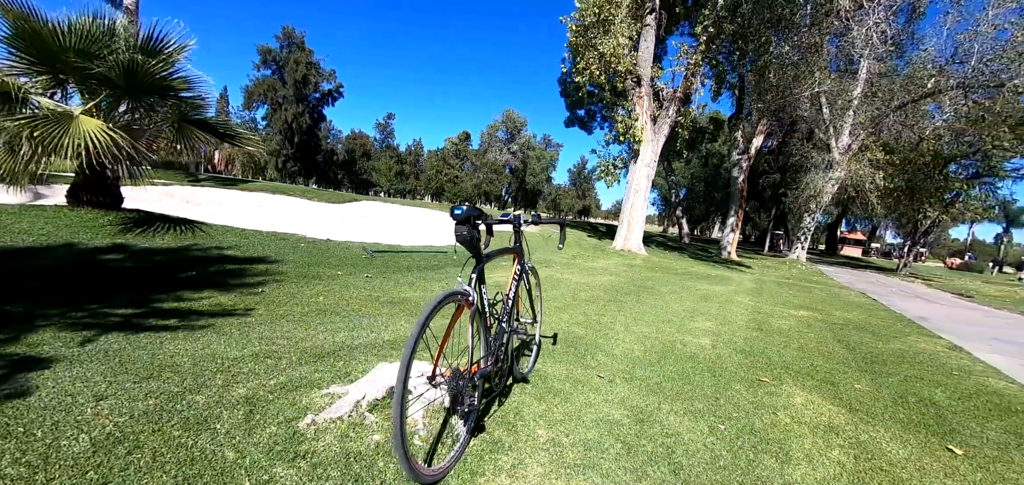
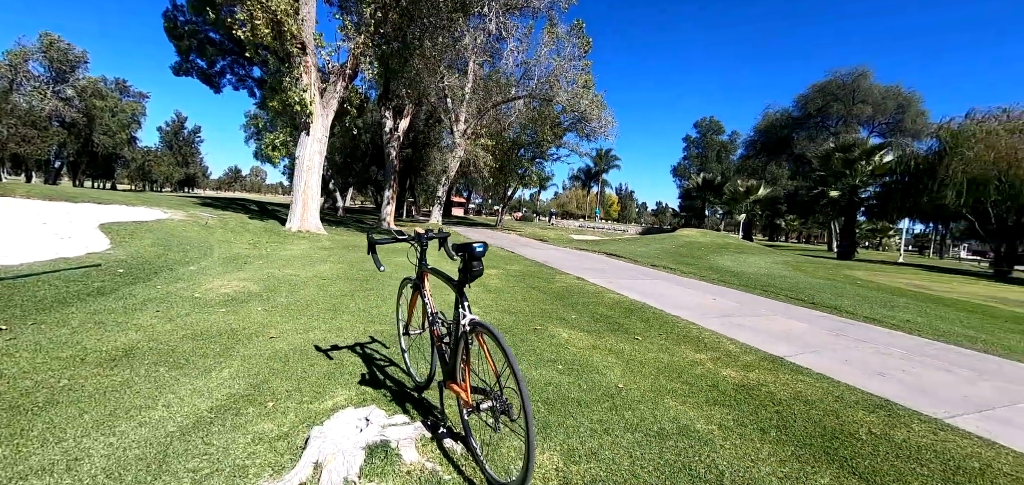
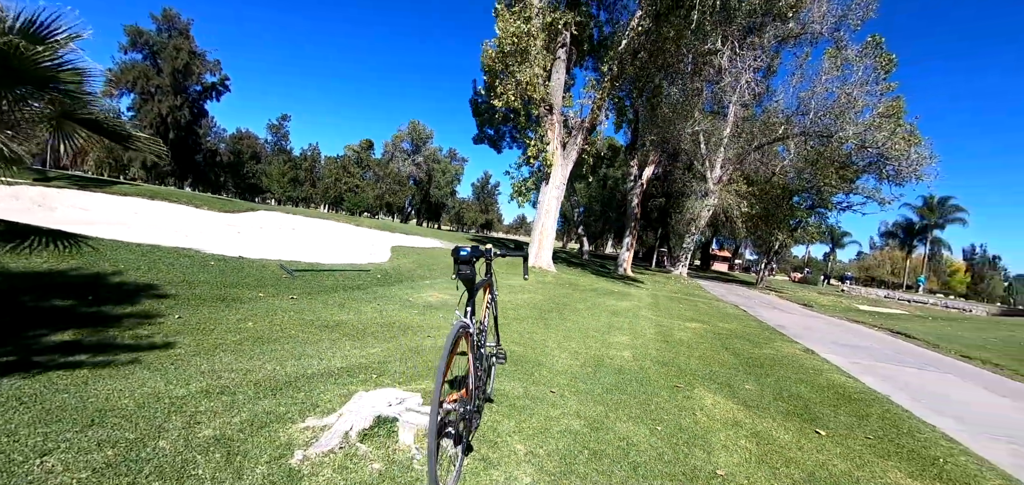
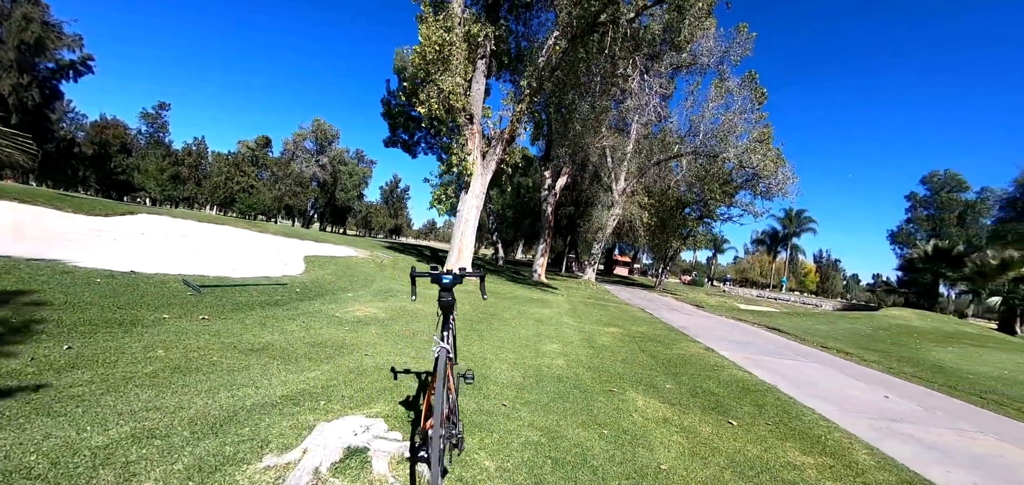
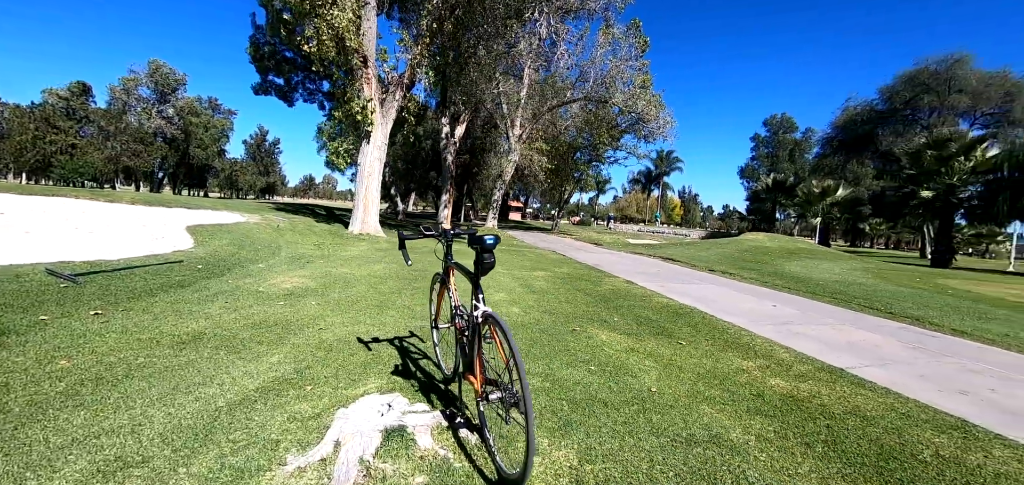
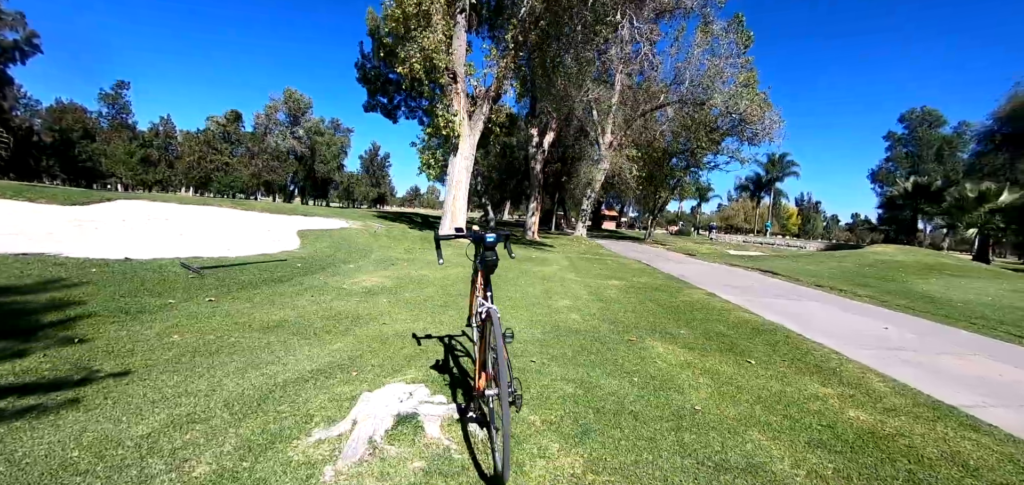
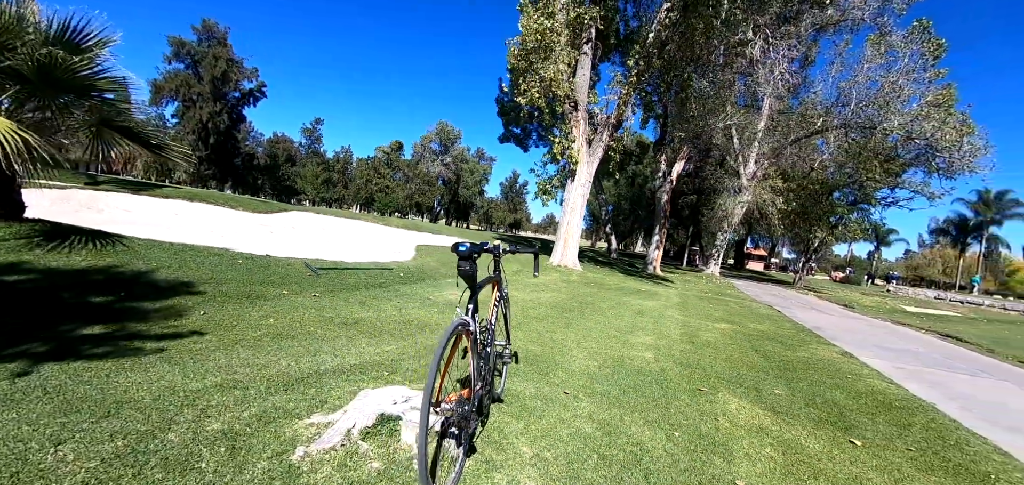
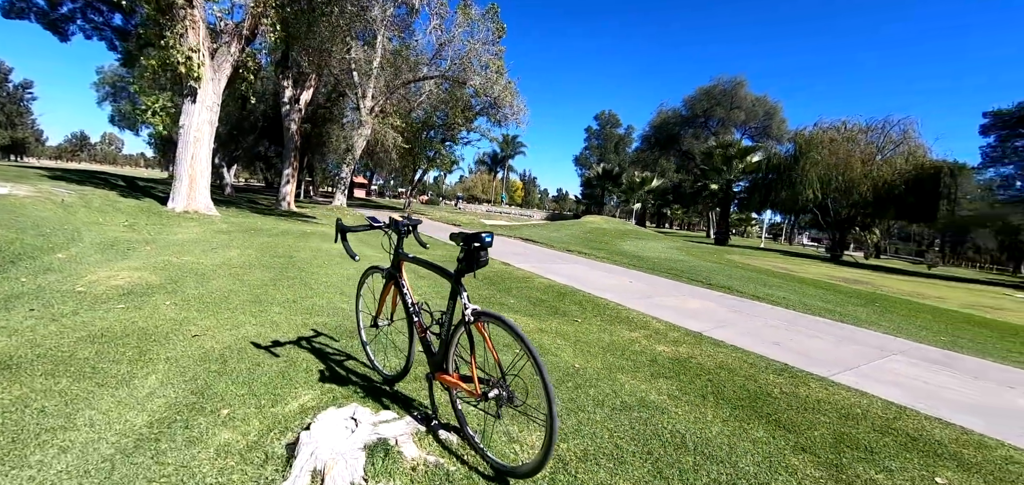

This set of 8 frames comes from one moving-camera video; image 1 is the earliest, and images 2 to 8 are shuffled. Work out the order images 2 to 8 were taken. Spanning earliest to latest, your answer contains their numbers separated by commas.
7, 3, 4, 6, 5, 2, 8
